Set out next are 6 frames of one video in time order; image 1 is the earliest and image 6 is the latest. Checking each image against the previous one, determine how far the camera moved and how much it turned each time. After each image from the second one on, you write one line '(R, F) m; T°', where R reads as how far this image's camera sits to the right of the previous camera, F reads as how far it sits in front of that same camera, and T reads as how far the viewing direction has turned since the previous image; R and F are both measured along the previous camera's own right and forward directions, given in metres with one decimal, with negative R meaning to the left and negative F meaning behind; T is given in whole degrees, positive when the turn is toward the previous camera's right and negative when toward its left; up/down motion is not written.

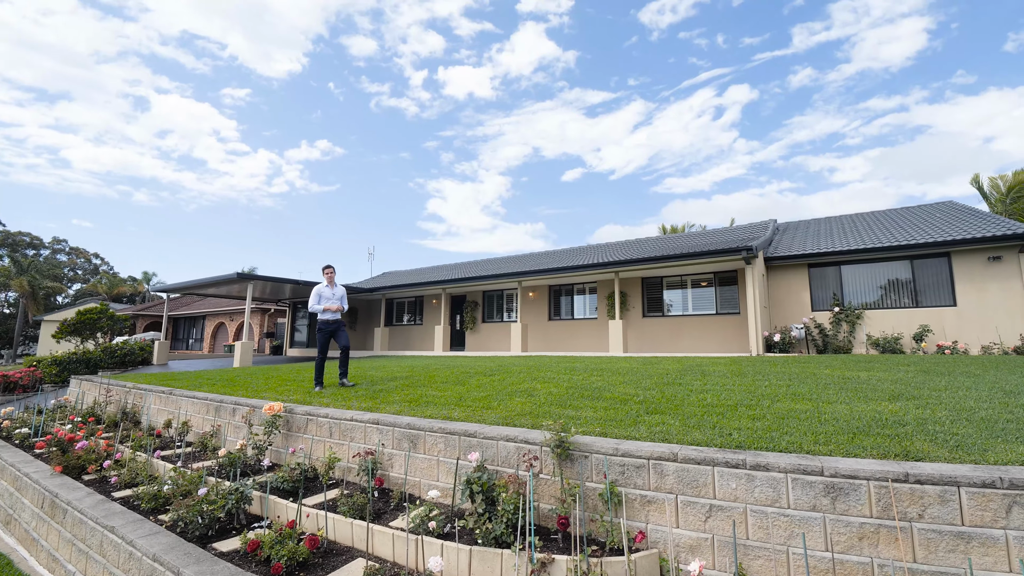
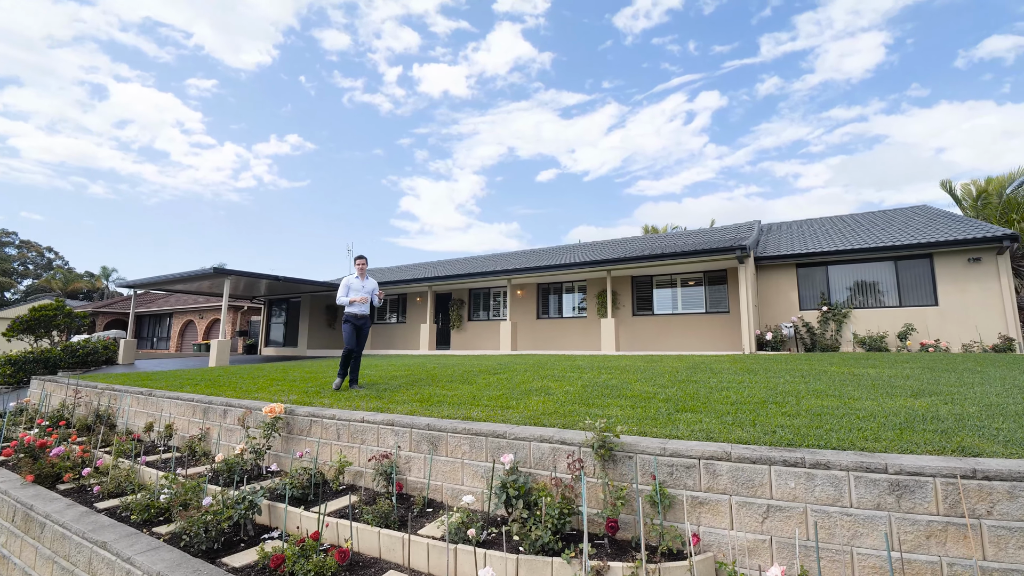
(-0.4, +0.2) m; +3°
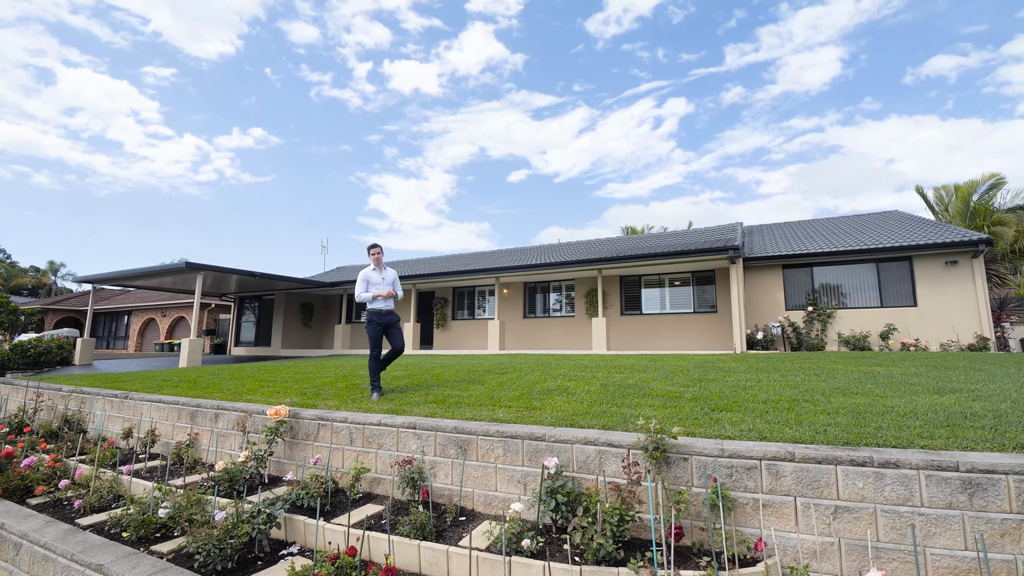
(-0.5, +0.2) m; +4°
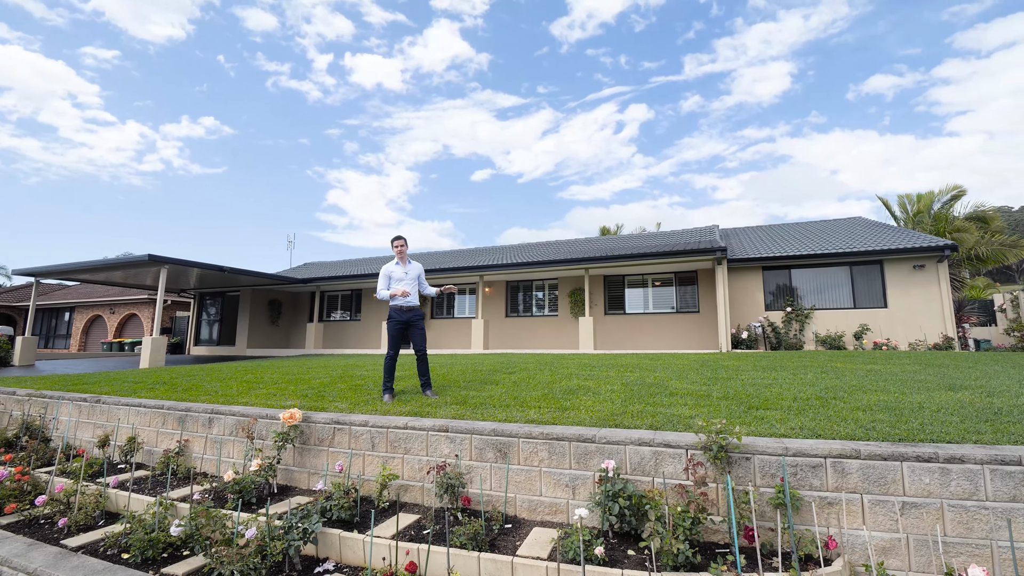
(-0.6, +0.2) m; +5°
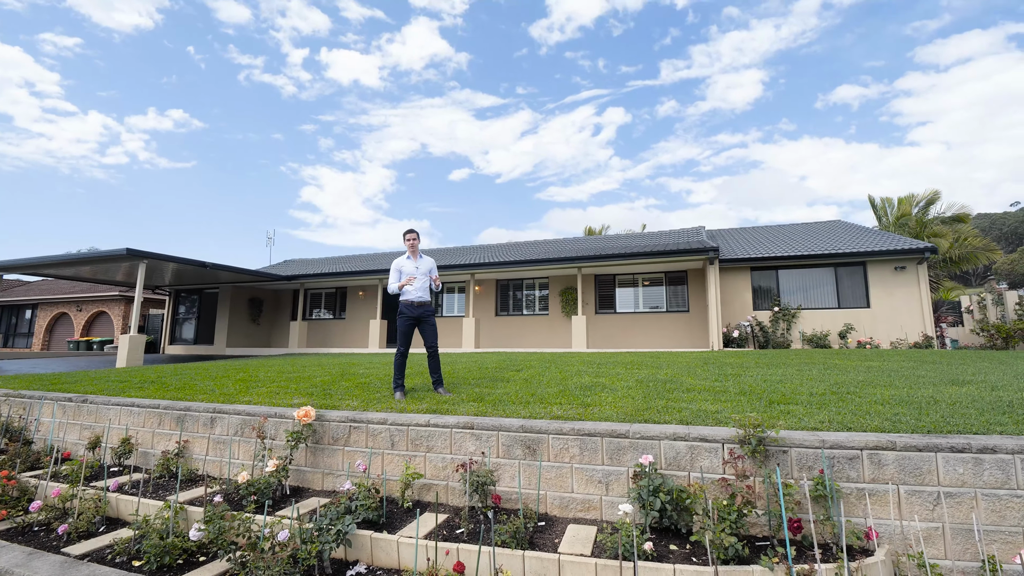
(-0.4, +0.1) m; +3°
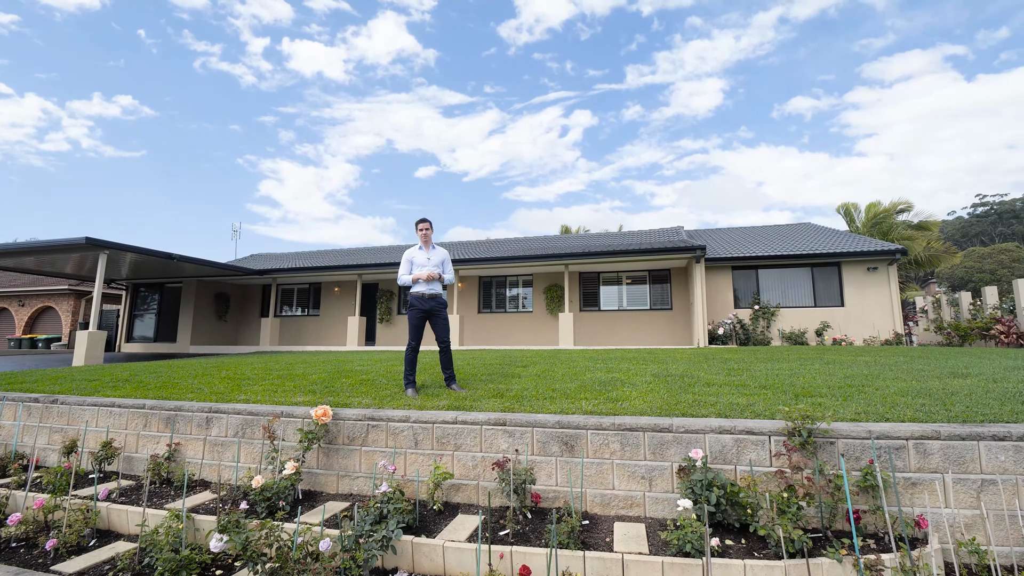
(-0.5, +0.1) m; +4°
